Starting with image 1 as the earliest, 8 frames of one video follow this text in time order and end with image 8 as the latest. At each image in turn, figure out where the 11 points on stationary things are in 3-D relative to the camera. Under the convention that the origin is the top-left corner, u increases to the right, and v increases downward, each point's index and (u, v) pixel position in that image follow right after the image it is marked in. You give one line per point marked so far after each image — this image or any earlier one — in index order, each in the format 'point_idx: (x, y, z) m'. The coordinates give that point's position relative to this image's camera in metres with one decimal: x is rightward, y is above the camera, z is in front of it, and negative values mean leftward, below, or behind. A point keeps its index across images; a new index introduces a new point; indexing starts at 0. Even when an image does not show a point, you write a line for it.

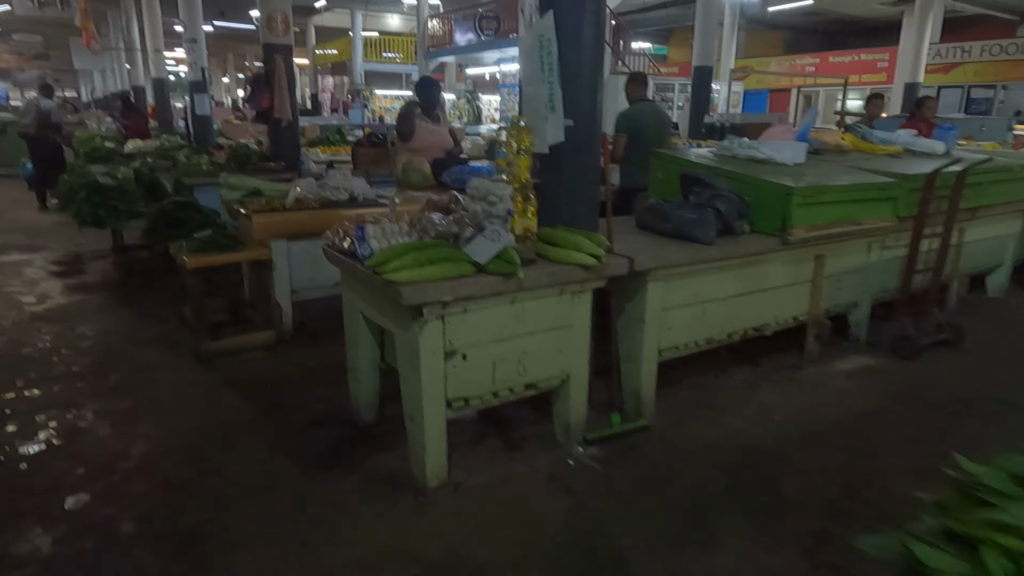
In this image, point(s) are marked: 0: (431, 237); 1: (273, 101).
0: (-0.3, +0.2, +2.6) m
1: (-2.2, +1.7, +6.2) m
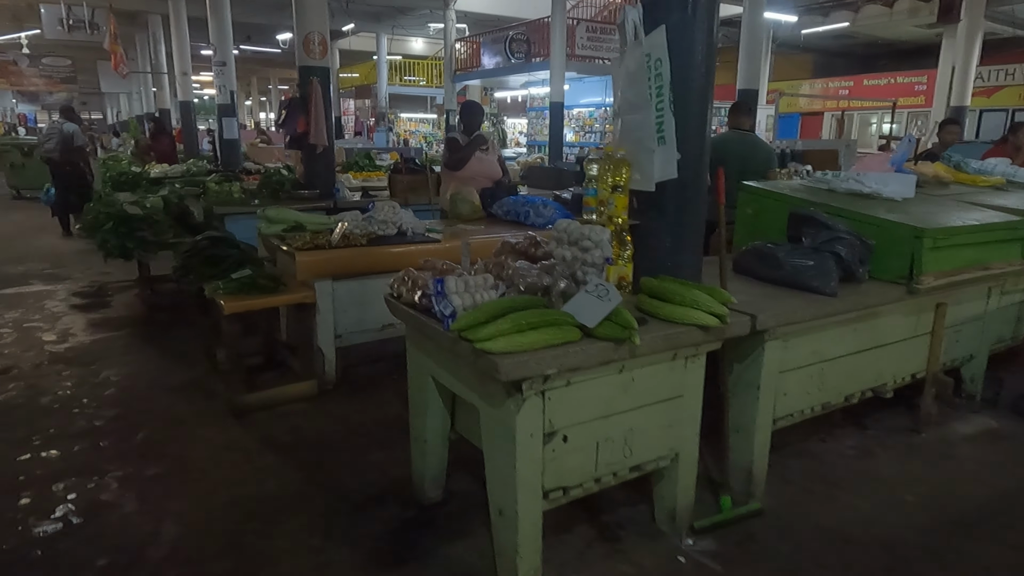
0: (0.0, 0.0, +2.2) m
1: (-1.8, +1.4, +5.9) m
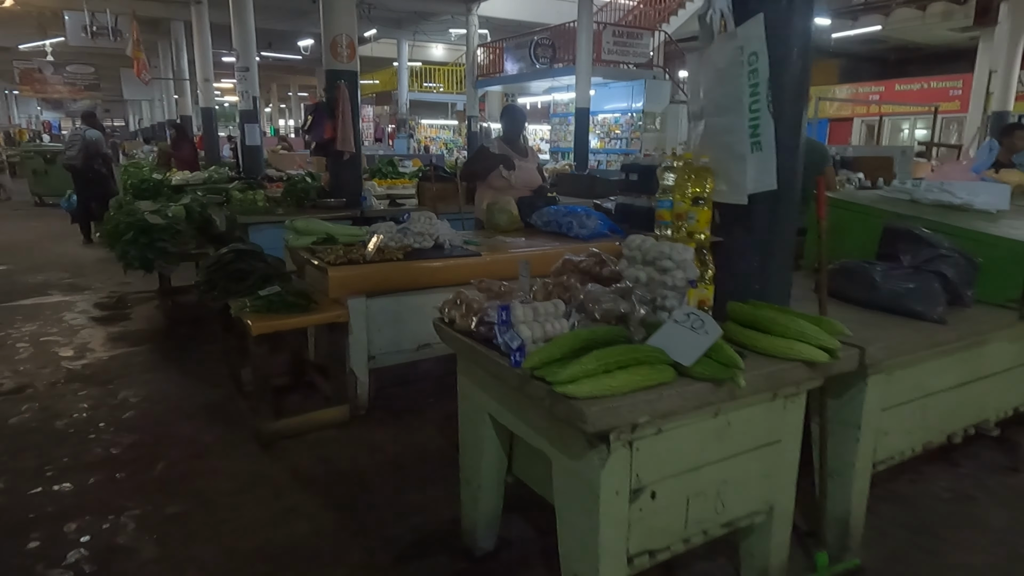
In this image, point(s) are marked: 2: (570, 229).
0: (+0.2, -0.1, +1.9) m
1: (-1.5, +1.3, +5.7) m
2: (+0.4, +0.4, +4.2) m
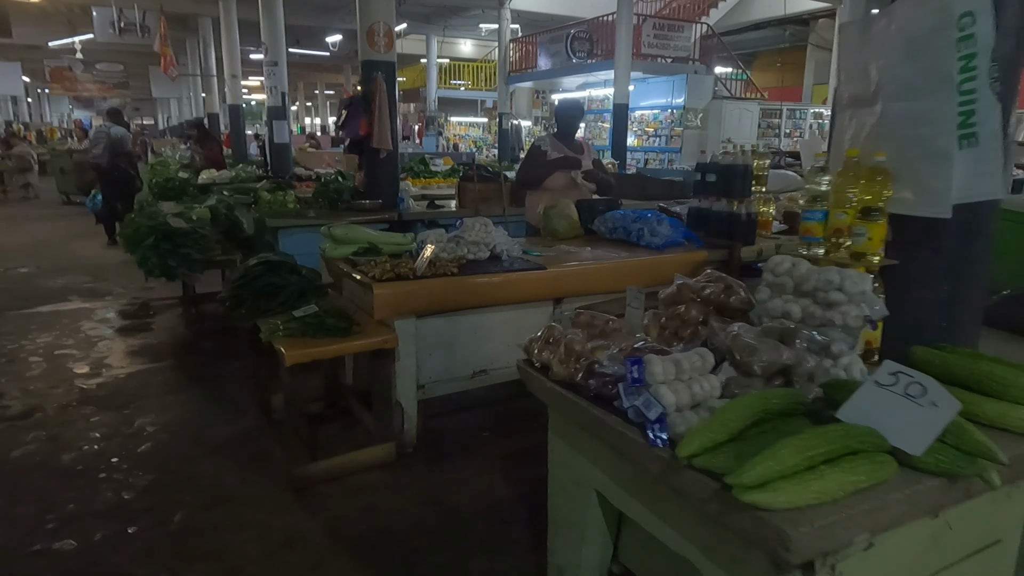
0: (+0.5, -0.2, +1.4) m
1: (-1.1, +1.2, +5.3) m
2: (+0.7, +0.3, +3.7) m
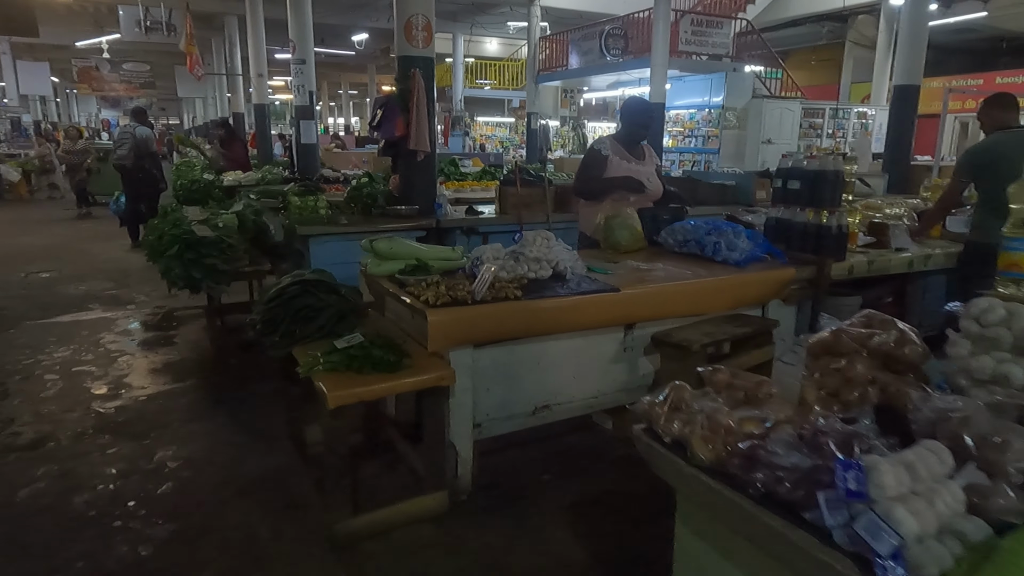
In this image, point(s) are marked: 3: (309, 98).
0: (+0.7, -0.3, +1.0) m
1: (-0.7, +1.2, +4.9) m
2: (+1.0, +0.2, +3.3) m
3: (-2.8, +2.6, +9.3) m
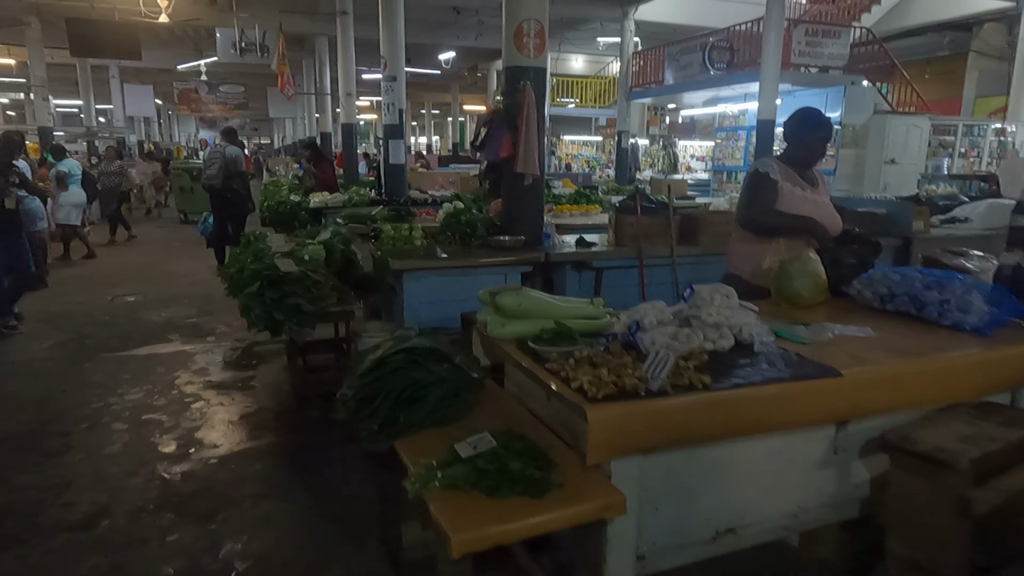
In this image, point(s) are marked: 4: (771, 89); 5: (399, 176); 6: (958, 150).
0: (+1.0, -0.5, +0.2) m
1: (0.0, +0.9, +4.3) m
2: (+1.6, -0.1, +2.4) m
3: (-1.5, +2.3, +8.9) m
4: (+4.1, +3.1, +10.5) m
5: (-1.5, +1.5, +8.9) m
6: (+7.8, +2.4, +11.7) m
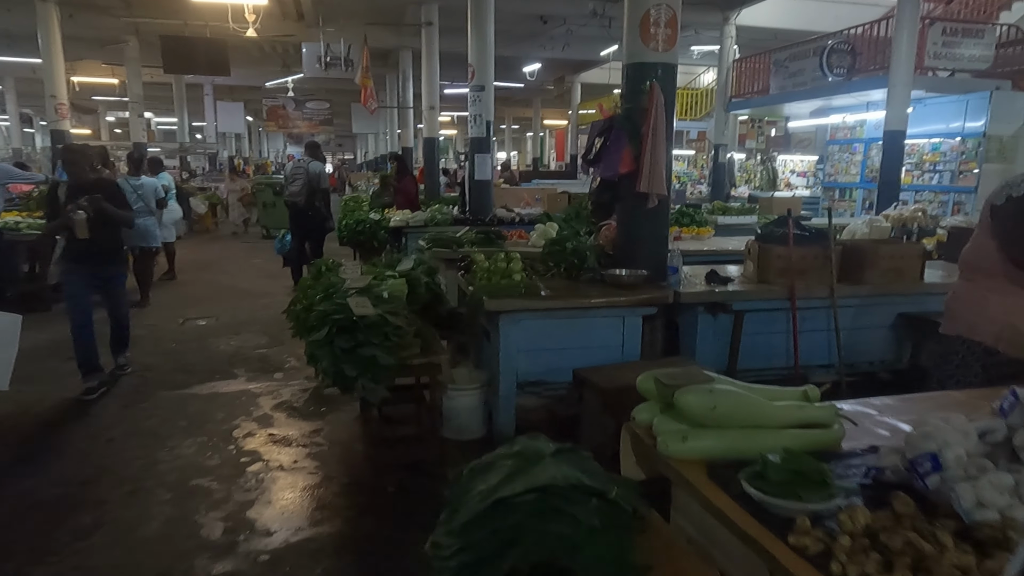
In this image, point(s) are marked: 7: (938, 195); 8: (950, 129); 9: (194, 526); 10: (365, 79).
0: (+1.2, -0.6, -0.7) m
1: (+0.7, +0.6, +3.5) m
2: (+2.0, -0.3, +1.5) m
3: (-0.3, +2.0, +8.3) m
4: (+5.4, +2.7, +9.3) m
5: (-0.3, +1.2, +8.2) m
6: (+9.2, +1.8, +10.0) m
7: (+6.5, +1.4, +10.2) m
8: (+6.7, +2.4, +10.1) m
9: (-1.3, -1.0, +2.7) m
10: (-2.8, +3.9, +12.5) m
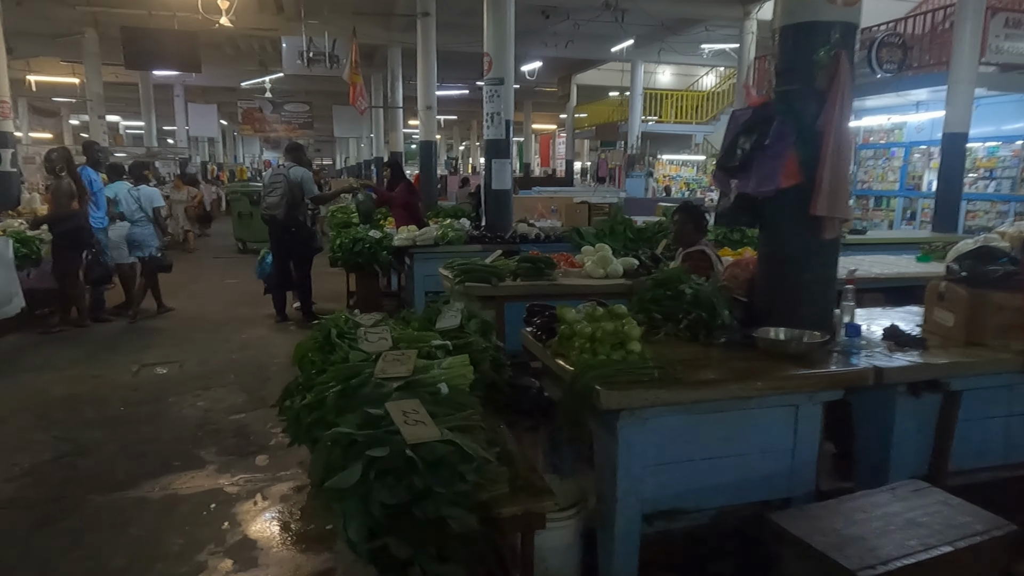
0: (+1.7, -0.9, -1.9) m
1: (+1.1, +0.4, +2.3) m
2: (+2.4, -0.6, +0.3) m
3: (-0.1, +1.7, +7.1) m
4: (+5.6, +2.4, +8.2) m
5: (-0.1, +0.9, +7.0) m
6: (+9.4, +1.6, +9.1) m
7: (+6.7, +1.1, +9.2) m
8: (+6.9, +2.1, +9.1) m
9: (-0.9, -1.2, +1.5) m
10: (-2.7, +3.6, +11.3) m
